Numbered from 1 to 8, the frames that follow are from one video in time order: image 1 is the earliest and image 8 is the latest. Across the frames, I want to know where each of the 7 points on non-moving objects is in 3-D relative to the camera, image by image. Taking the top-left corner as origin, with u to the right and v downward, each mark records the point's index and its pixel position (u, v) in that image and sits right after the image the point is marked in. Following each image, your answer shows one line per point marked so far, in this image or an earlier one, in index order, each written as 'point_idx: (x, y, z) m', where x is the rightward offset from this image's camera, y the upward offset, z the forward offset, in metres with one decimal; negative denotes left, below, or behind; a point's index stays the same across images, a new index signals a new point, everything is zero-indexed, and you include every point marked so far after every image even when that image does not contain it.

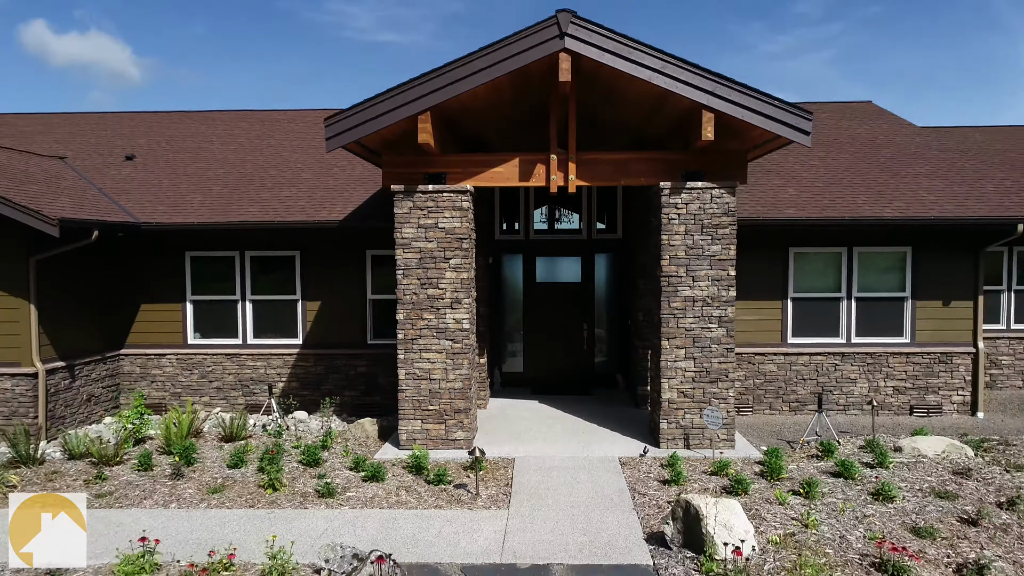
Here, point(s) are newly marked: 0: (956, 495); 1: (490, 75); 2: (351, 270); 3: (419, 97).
0: (+2.3, -1.1, +5.0) m
1: (-0.1, +1.3, +6.0) m
2: (-1.4, +0.2, +8.3) m
3: (-0.6, +1.2, +6.1) m
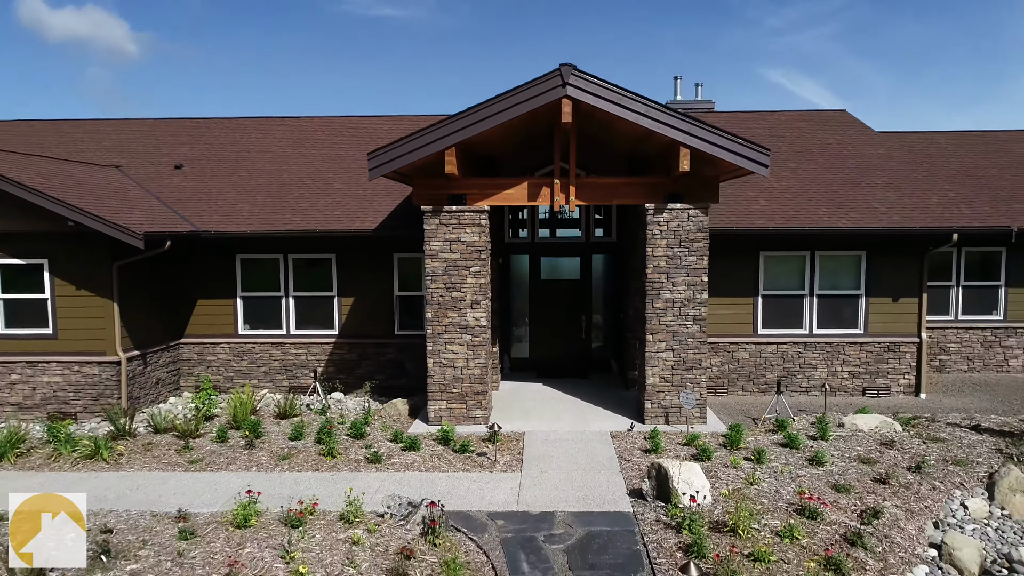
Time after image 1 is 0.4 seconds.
0: (+2.4, -1.1, +6.3) m
1: (0.0, +1.3, +7.3) m
2: (-1.3, +0.2, +9.6) m
3: (-0.5, +1.2, +7.4) m
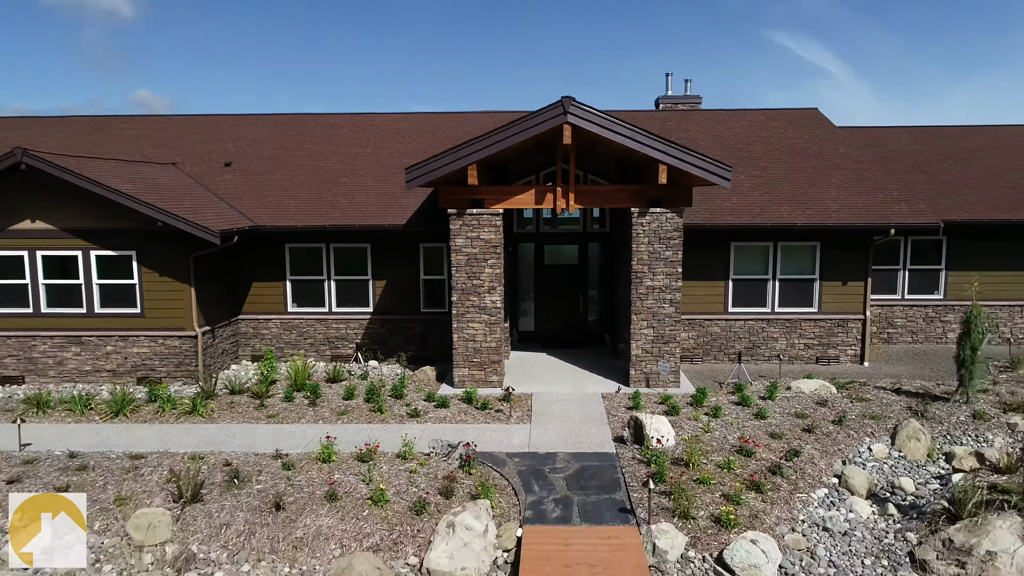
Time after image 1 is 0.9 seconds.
0: (+2.5, -1.1, +8.1) m
1: (+0.1, +1.4, +9.0) m
2: (-1.2, +0.4, +11.3) m
3: (-0.4, +1.3, +9.0) m
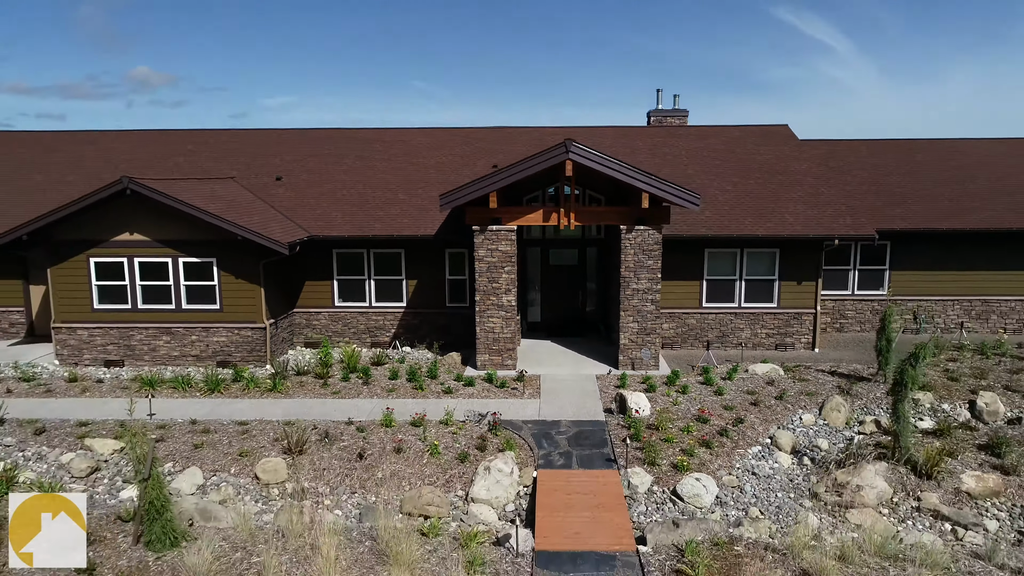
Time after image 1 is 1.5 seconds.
0: (+2.6, -1.1, +10.4) m
1: (+0.2, +1.4, +11.2) m
2: (-1.1, +0.4, +13.6) m
3: (-0.3, +1.2, +11.3) m
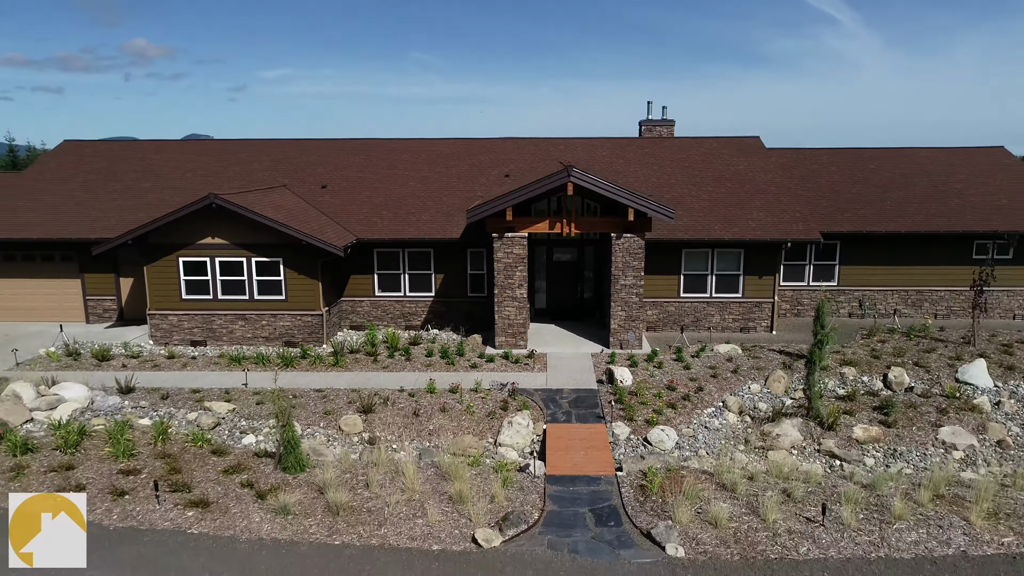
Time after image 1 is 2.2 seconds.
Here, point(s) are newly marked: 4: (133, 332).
0: (+2.8, -1.1, +13.2) m
1: (+0.4, +1.4, +14.0) m
2: (-0.9, +0.5, +16.4) m
3: (-0.1, +1.3, +14.0) m
4: (-6.4, -0.7, +16.1) m
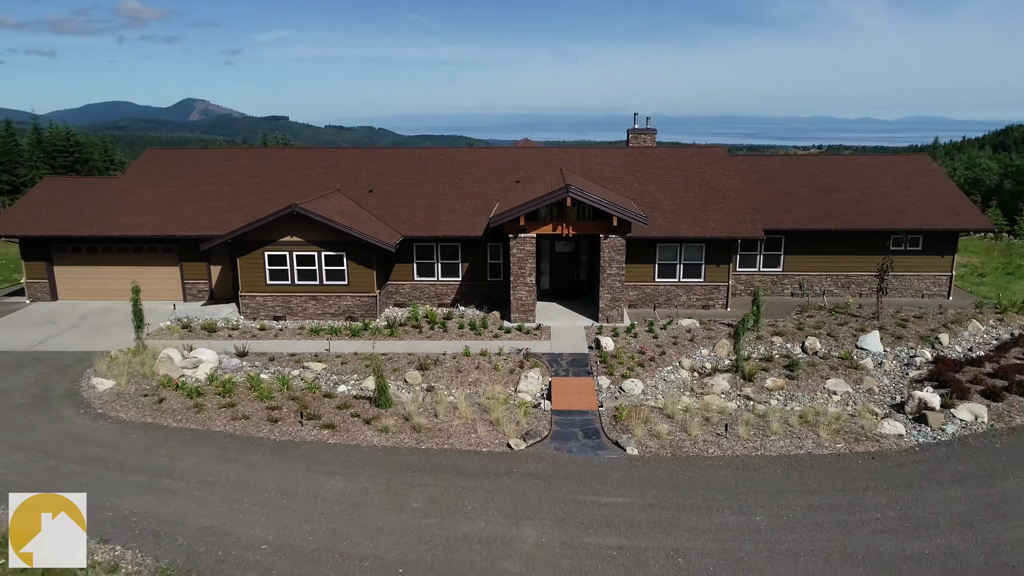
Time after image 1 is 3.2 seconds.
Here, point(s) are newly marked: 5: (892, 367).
0: (+3.1, -0.9, +17.7) m
1: (+0.6, +1.6, +18.3) m
2: (-0.7, +0.8, +20.7) m
3: (+0.2, +1.5, +18.4) m
4: (-6.1, -0.4, +20.5) m
5: (+6.4, -1.3, +16.1) m
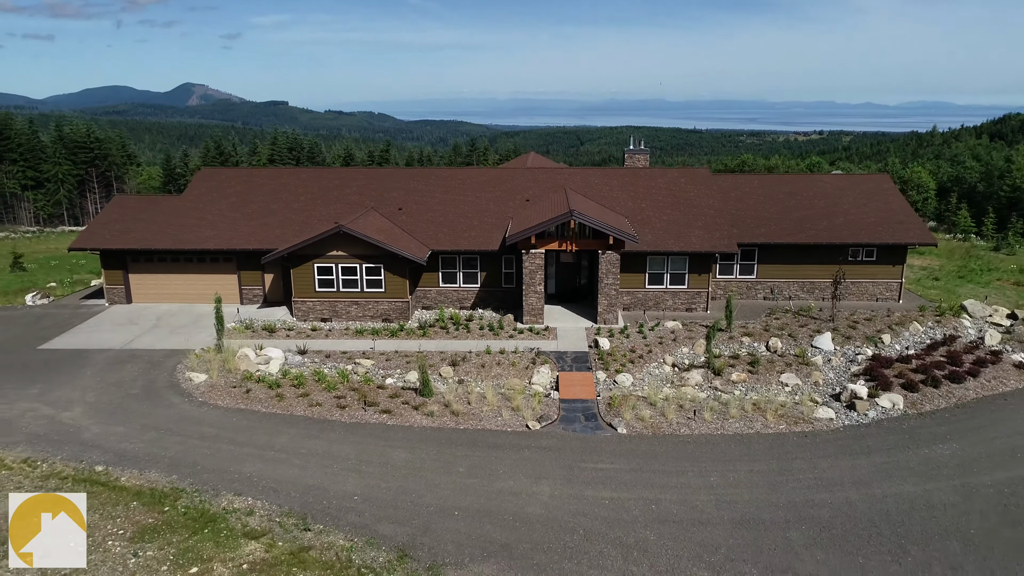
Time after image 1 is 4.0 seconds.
0: (+3.3, -1.1, +21.2) m
1: (+0.9, +1.5, +21.8) m
2: (-0.4, +0.7, +24.2) m
3: (+0.4, +1.3, +21.9) m
4: (-5.9, -0.6, +24.1) m
5: (+6.7, -1.5, +19.6) m
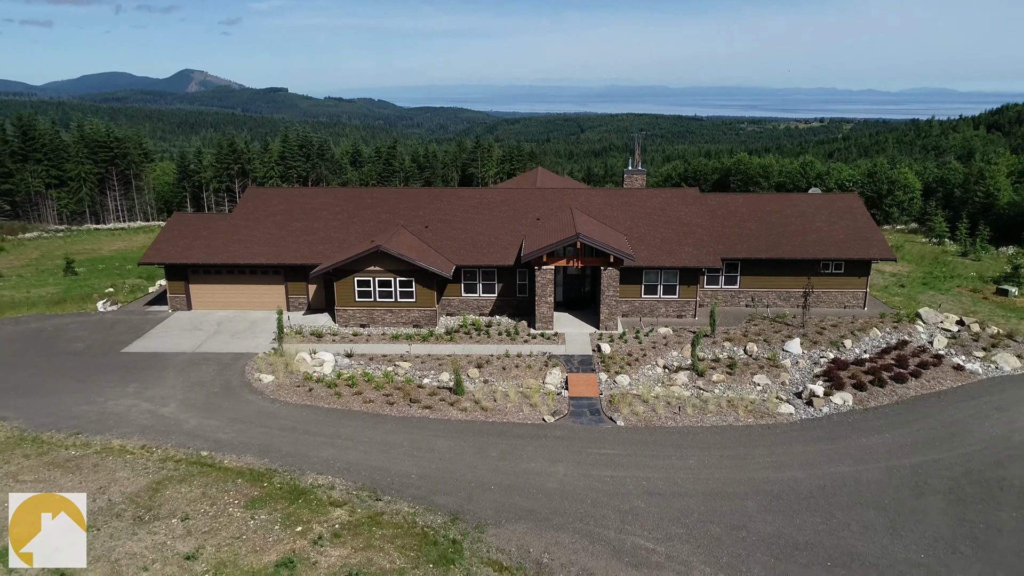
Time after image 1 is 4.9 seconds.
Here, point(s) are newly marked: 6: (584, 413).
0: (+3.7, -1.4, +24.7) m
1: (+1.3, +1.2, +25.3) m
2: (0.0, +0.4, +27.8) m
3: (+0.8, +1.0, +25.4) m
4: (-5.5, -0.8, +27.6) m
5: (+7.0, -1.9, +23.2) m
6: (+1.5, -2.5, +19.3) m
